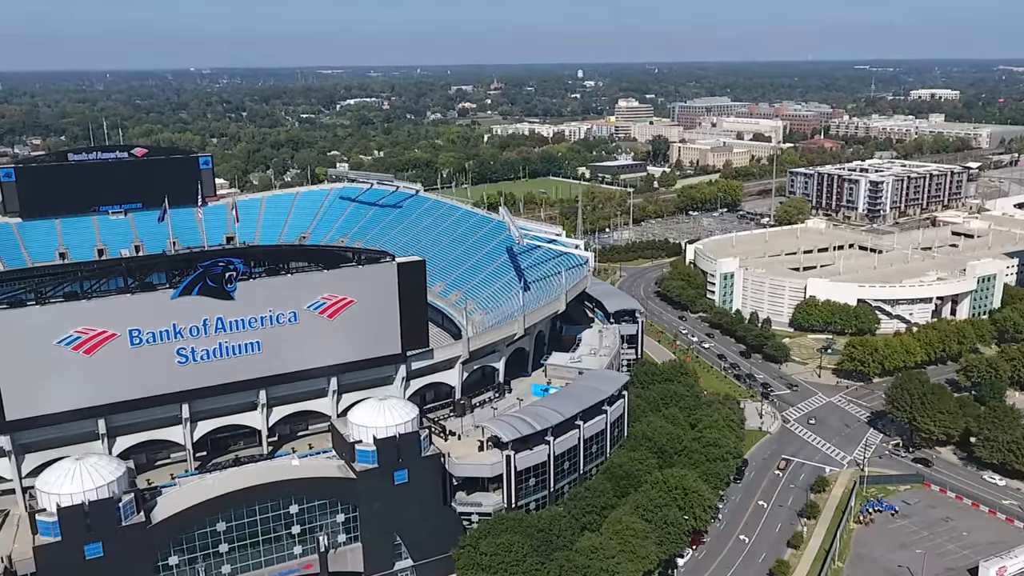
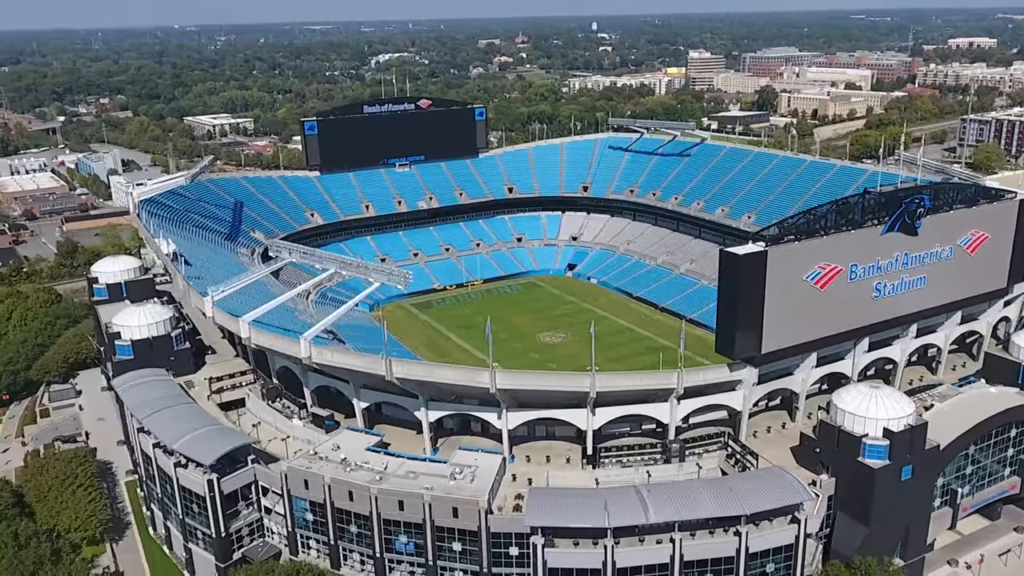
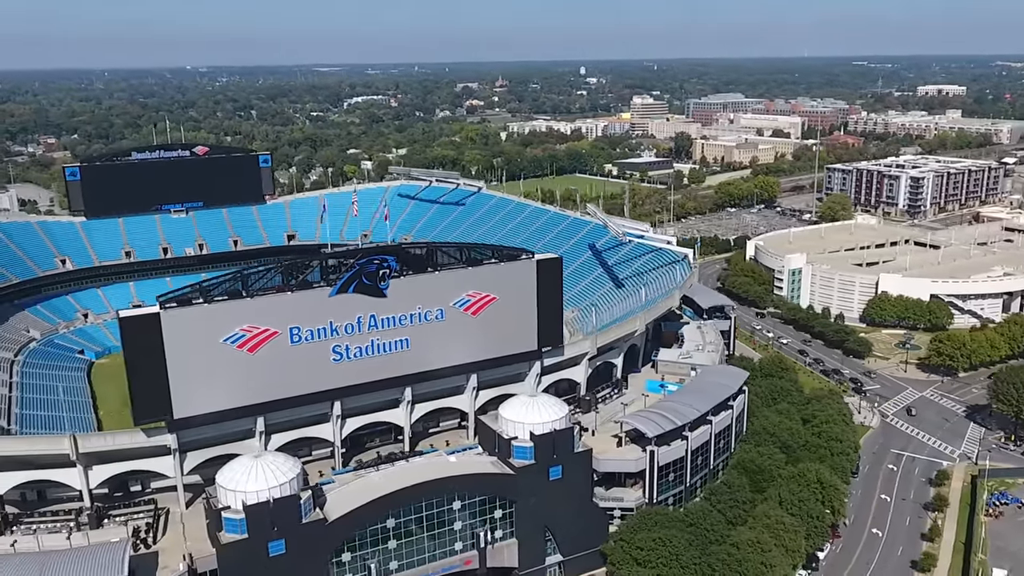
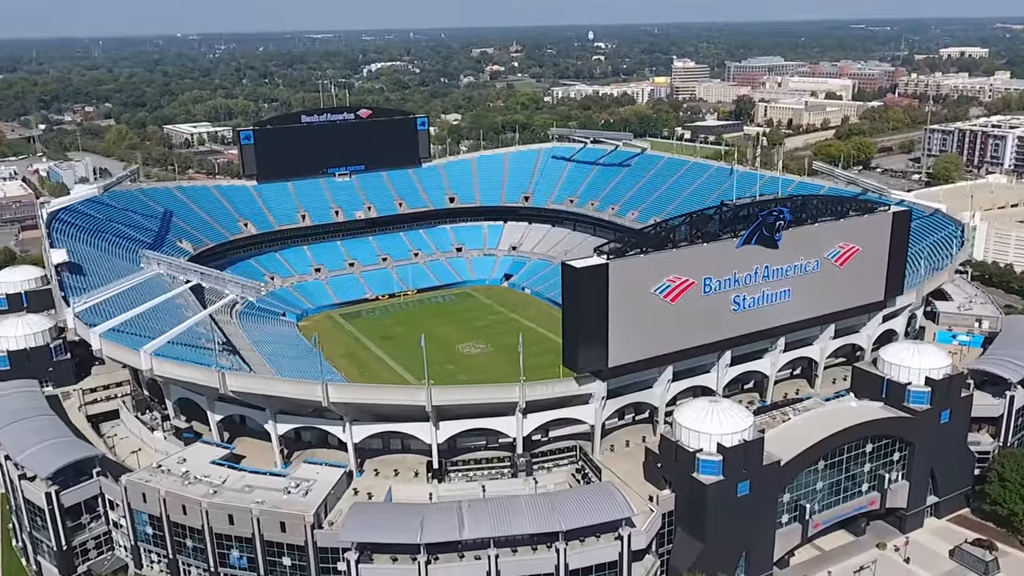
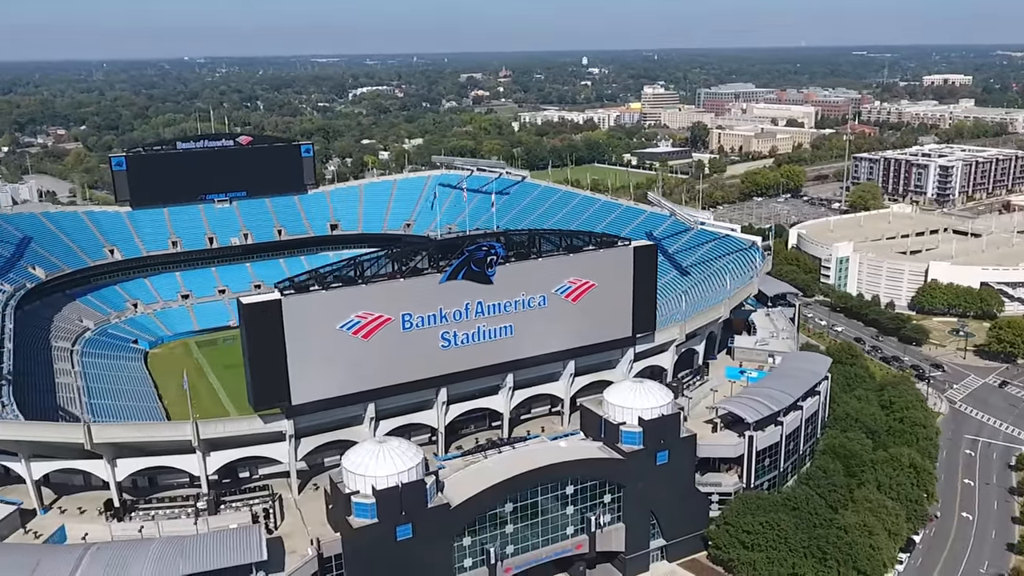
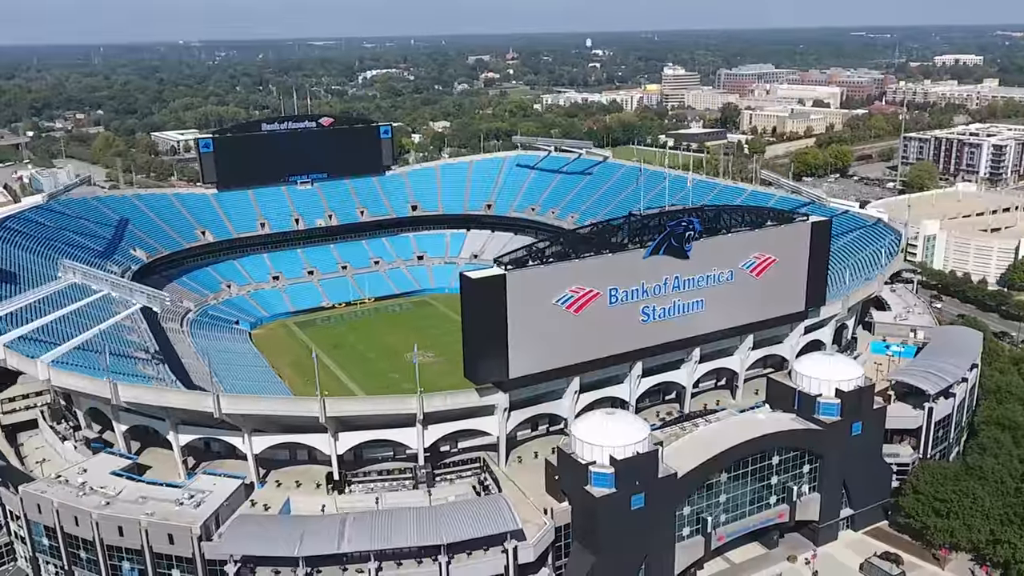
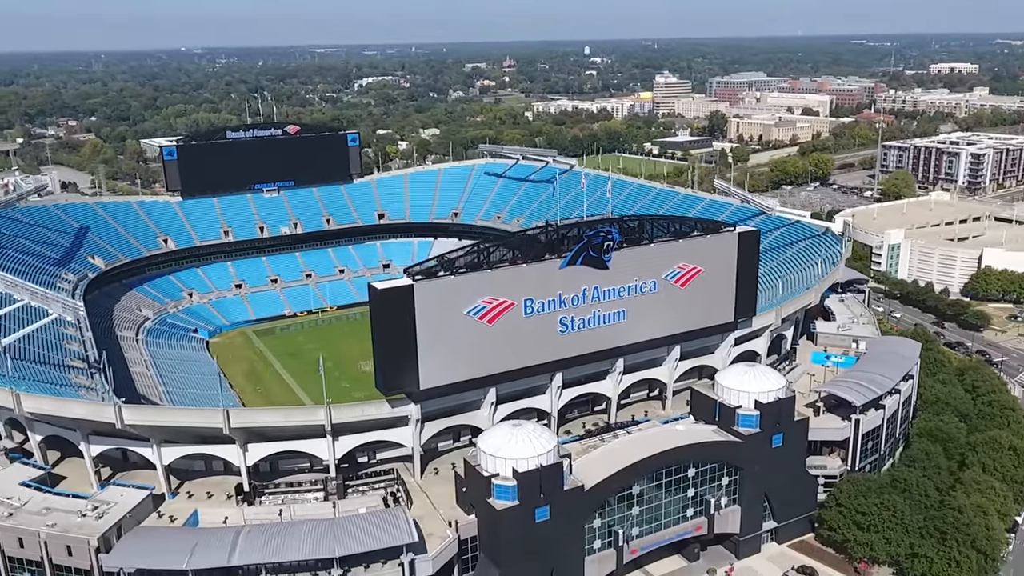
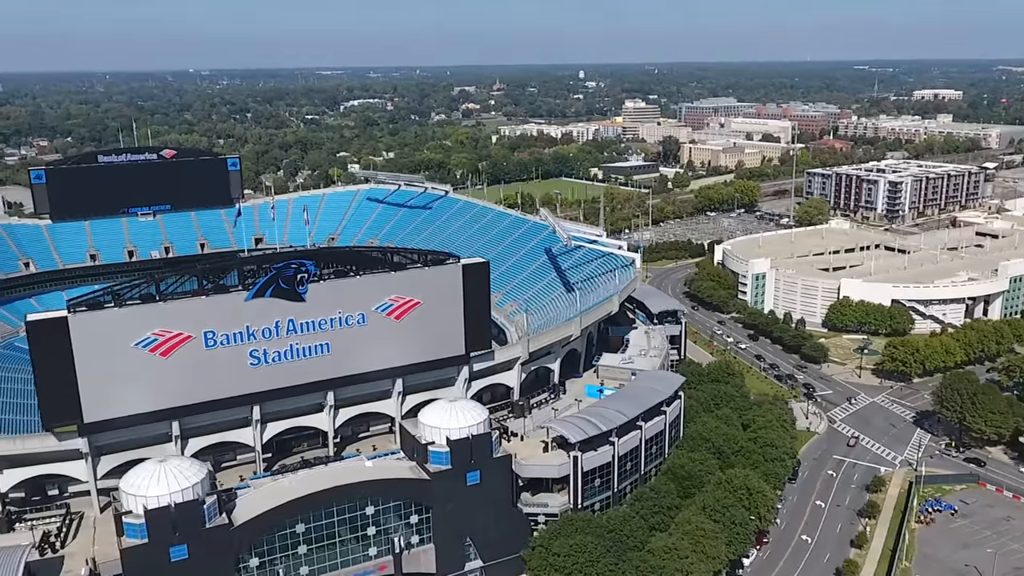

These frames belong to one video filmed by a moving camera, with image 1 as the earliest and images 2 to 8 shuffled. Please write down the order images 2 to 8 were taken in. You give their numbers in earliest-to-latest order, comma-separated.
8, 3, 5, 7, 6, 4, 2
